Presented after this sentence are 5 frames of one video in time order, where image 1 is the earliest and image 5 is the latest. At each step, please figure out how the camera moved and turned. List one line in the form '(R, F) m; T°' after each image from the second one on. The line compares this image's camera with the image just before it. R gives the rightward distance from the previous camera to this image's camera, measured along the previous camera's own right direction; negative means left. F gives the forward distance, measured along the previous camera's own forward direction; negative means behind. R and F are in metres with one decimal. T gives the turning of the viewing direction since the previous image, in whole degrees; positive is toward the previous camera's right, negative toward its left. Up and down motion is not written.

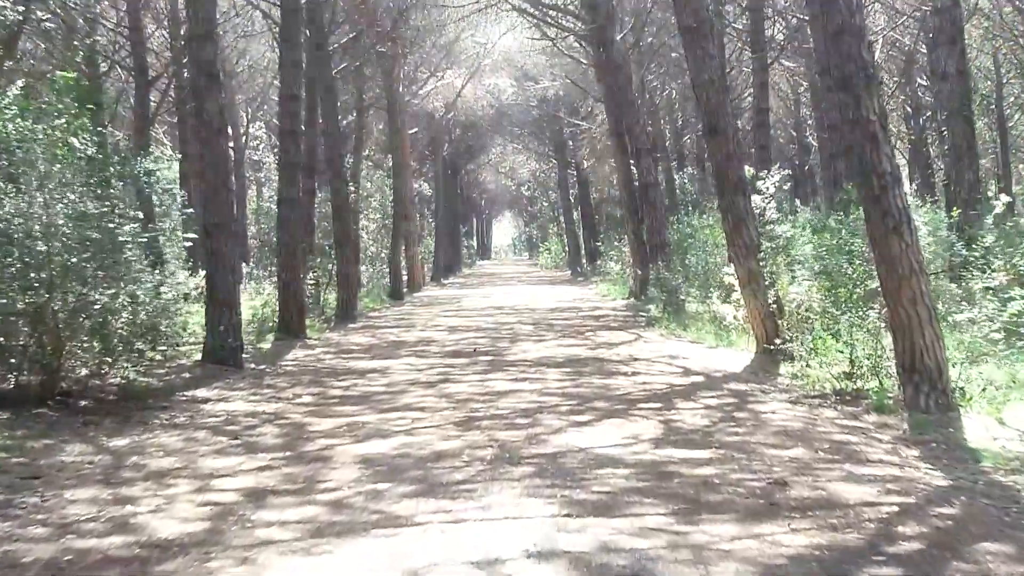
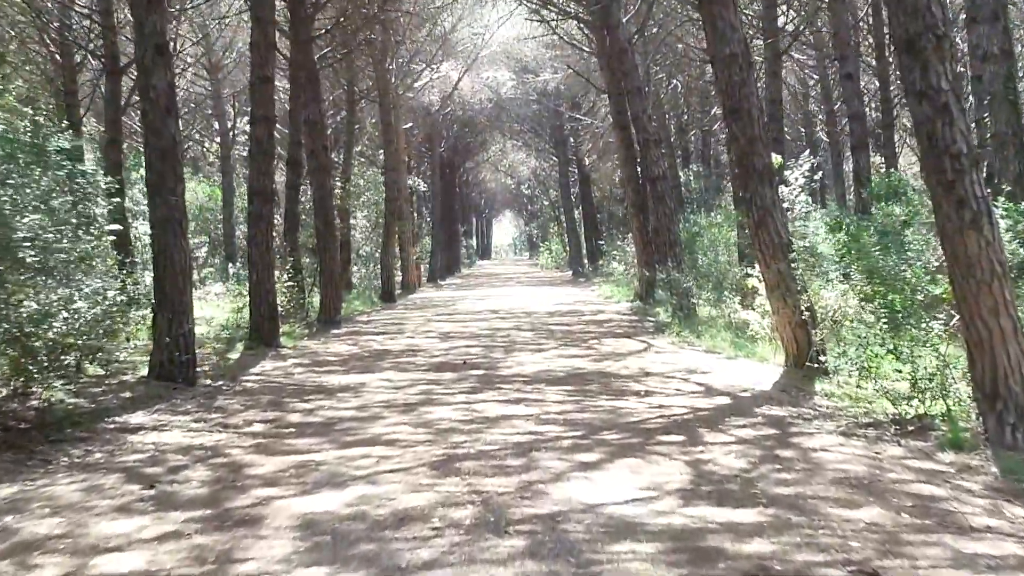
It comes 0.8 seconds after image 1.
(+0.1, +1.5) m; 0°
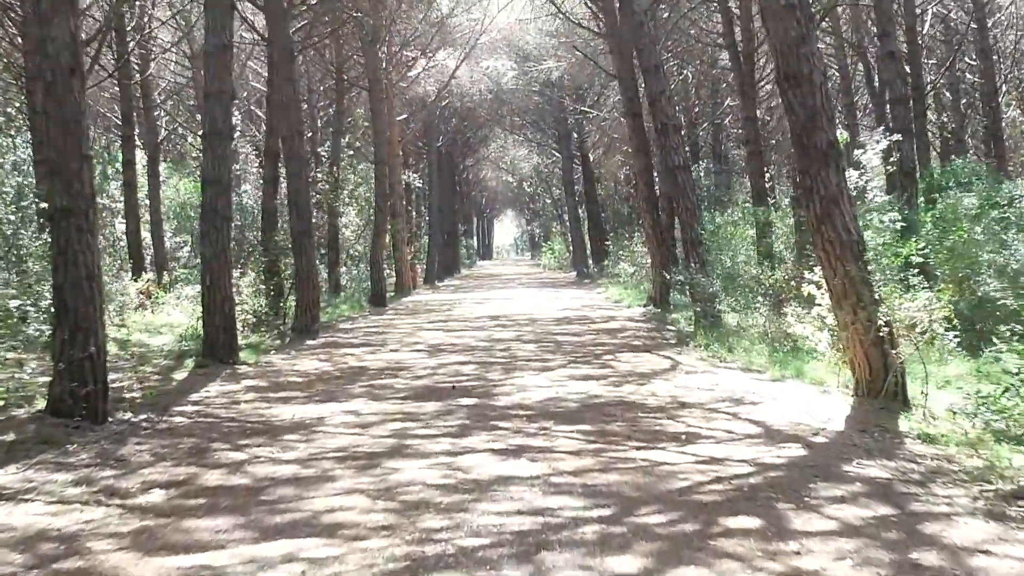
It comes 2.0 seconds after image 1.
(0.0, +2.2) m; 0°
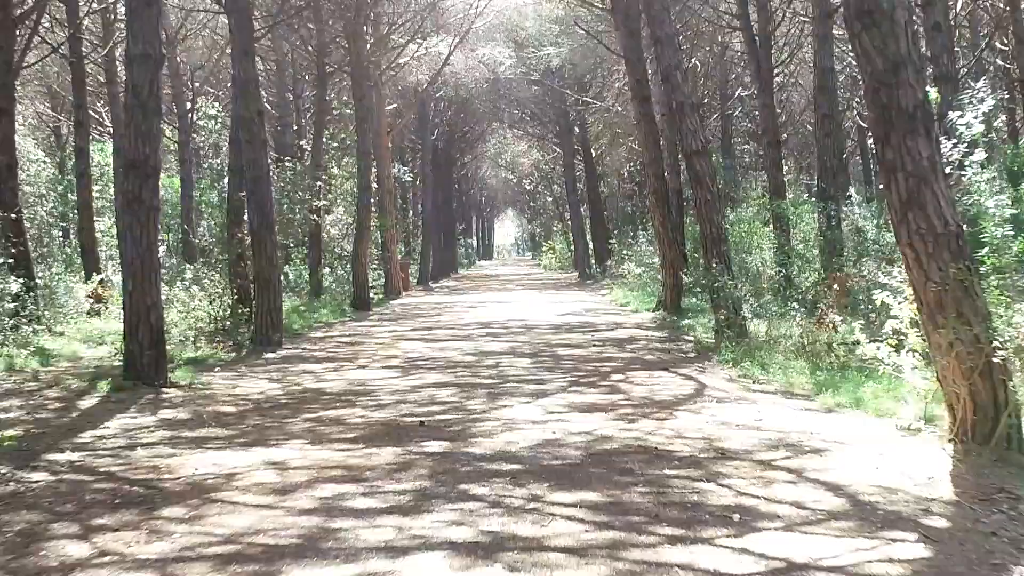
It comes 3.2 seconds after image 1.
(+0.1, +2.2) m; 0°
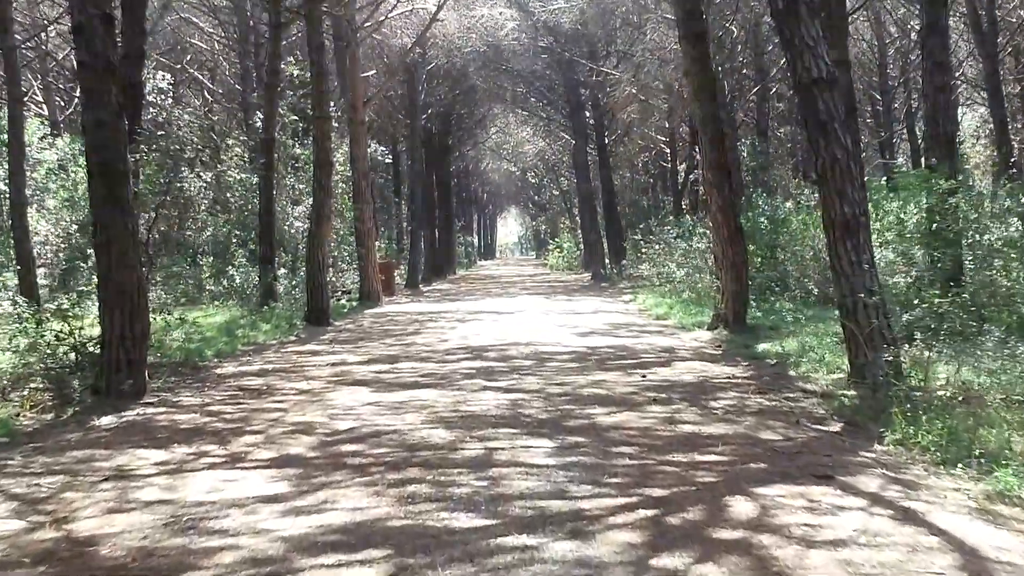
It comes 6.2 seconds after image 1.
(0.0, +5.6) m; 0°
